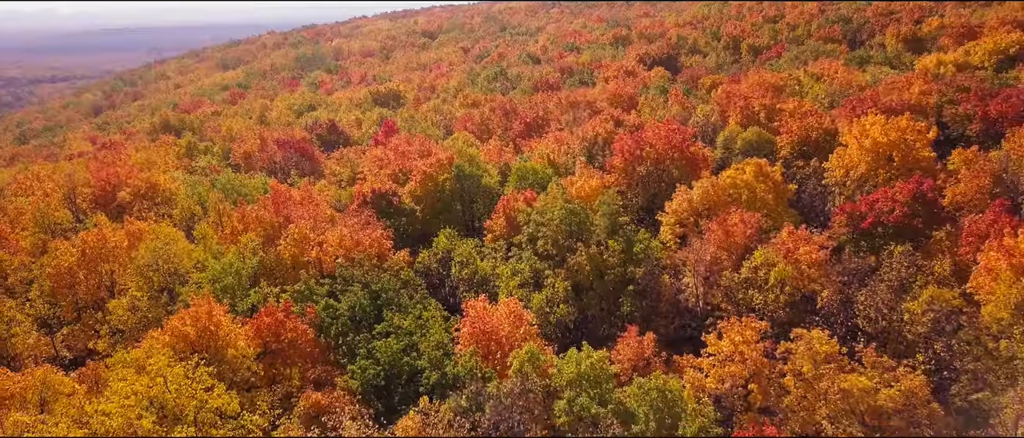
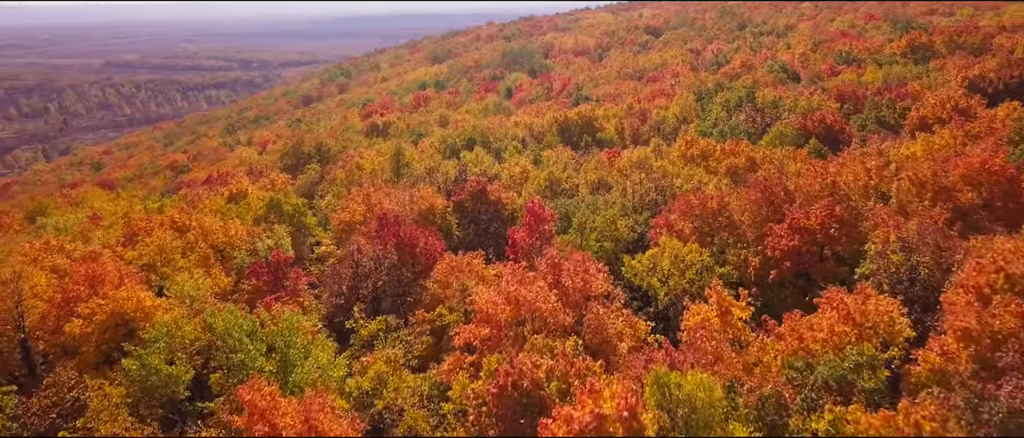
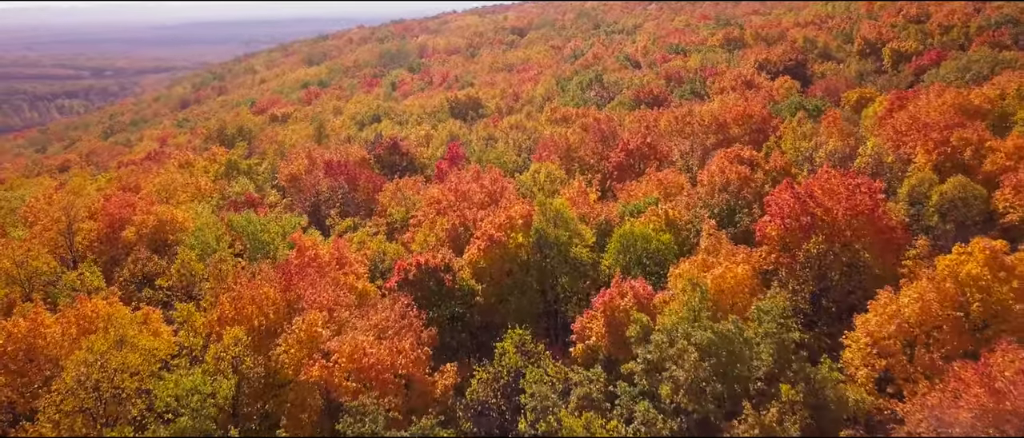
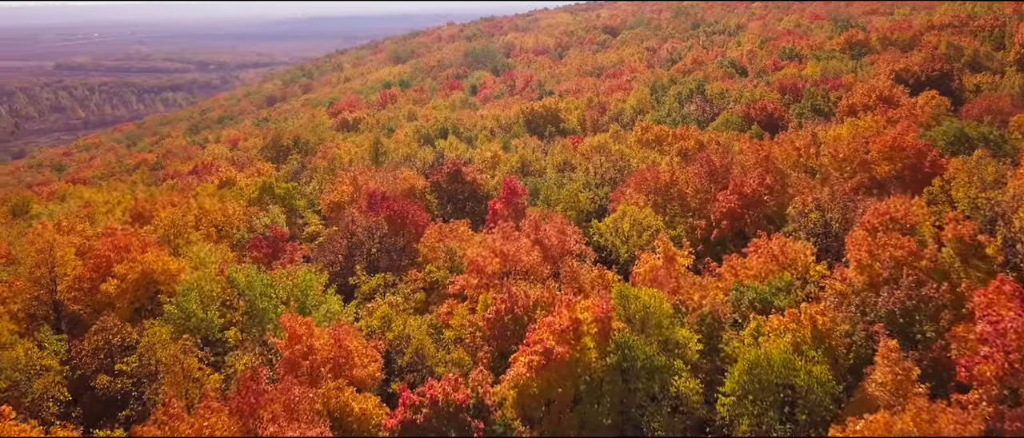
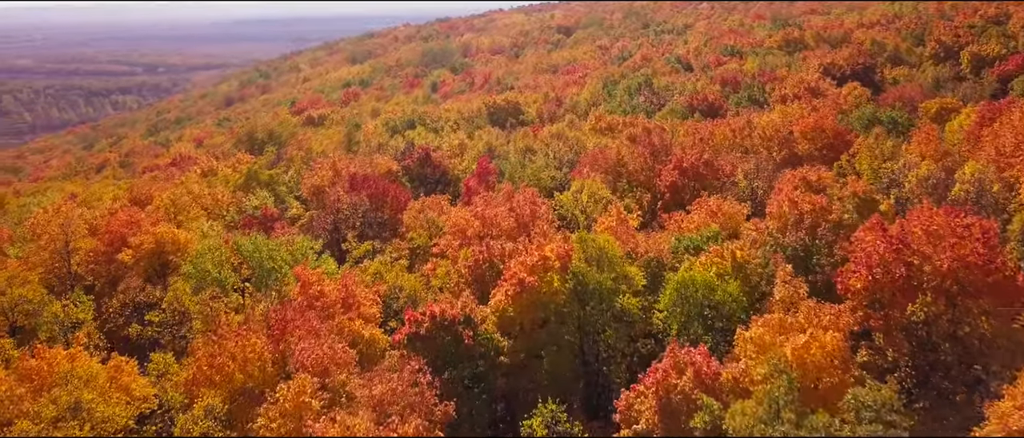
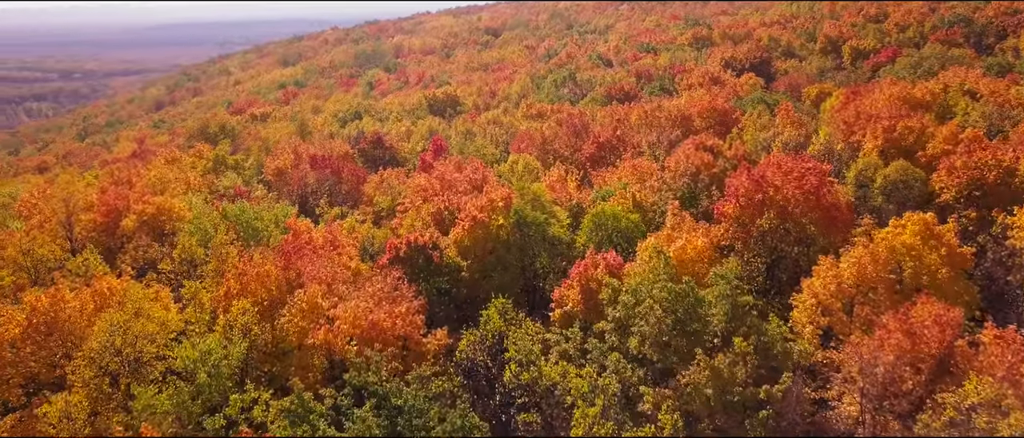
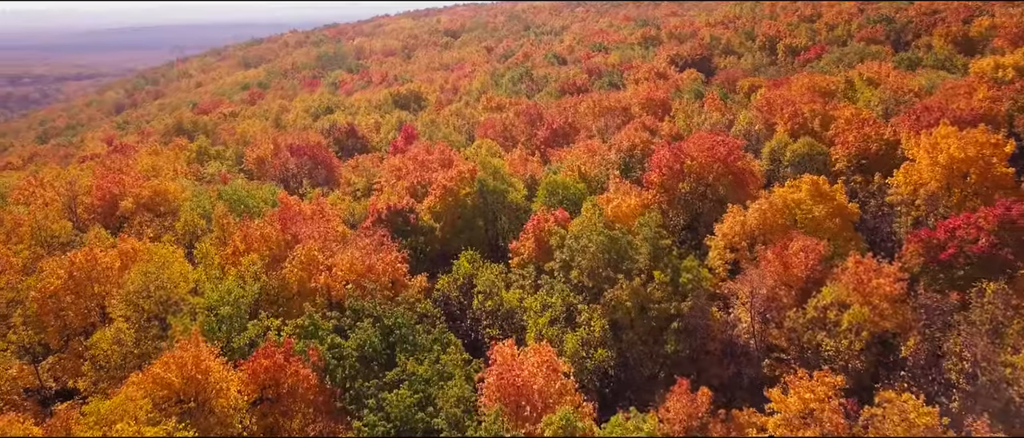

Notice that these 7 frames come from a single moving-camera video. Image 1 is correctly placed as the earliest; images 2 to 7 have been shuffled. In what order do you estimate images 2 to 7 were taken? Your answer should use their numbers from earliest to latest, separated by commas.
7, 6, 3, 5, 4, 2
